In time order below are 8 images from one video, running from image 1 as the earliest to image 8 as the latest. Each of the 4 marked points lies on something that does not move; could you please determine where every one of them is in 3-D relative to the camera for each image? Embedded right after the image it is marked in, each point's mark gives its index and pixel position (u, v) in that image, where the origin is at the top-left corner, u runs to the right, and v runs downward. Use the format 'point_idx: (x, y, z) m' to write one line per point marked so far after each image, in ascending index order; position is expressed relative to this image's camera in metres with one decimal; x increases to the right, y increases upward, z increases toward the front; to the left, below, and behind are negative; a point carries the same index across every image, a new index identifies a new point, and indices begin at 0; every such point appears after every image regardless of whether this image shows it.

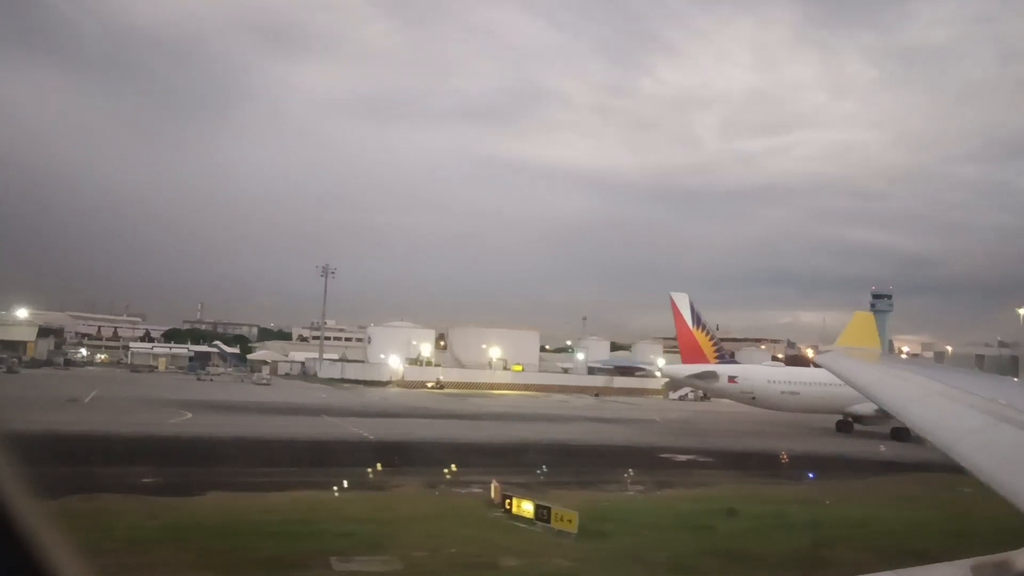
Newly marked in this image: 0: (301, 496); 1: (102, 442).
0: (-2.9, -3.2, +10.5) m
1: (-9.8, -3.5, +15.5) m
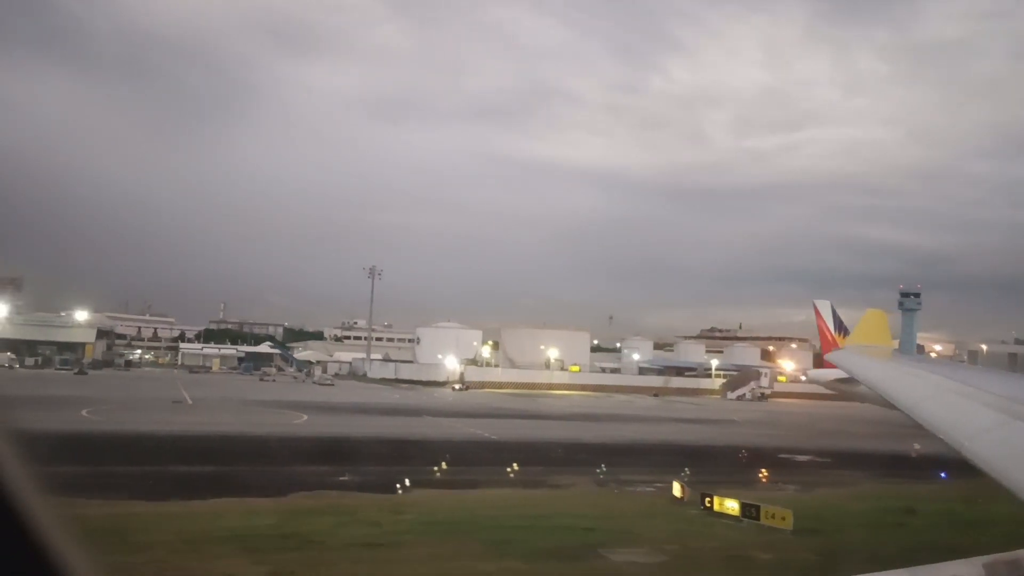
0: (+0.2, -3.3, +11.1) m
1: (-6.7, -3.6, +16.3) m
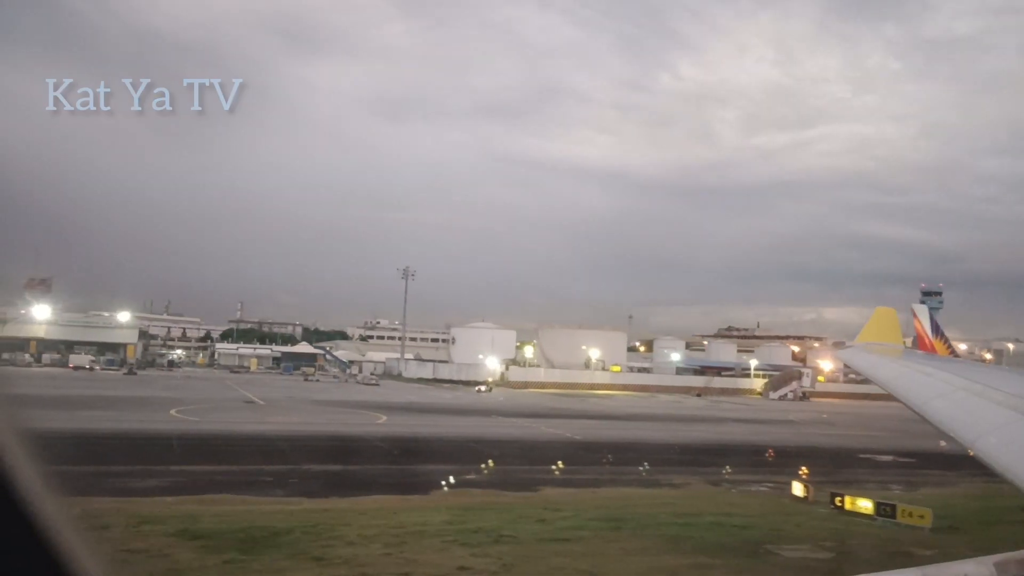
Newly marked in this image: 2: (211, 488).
0: (+2.3, -3.4, +11.5) m
1: (-4.4, -3.8, +16.8) m
2: (-4.7, -3.2, +11.2) m
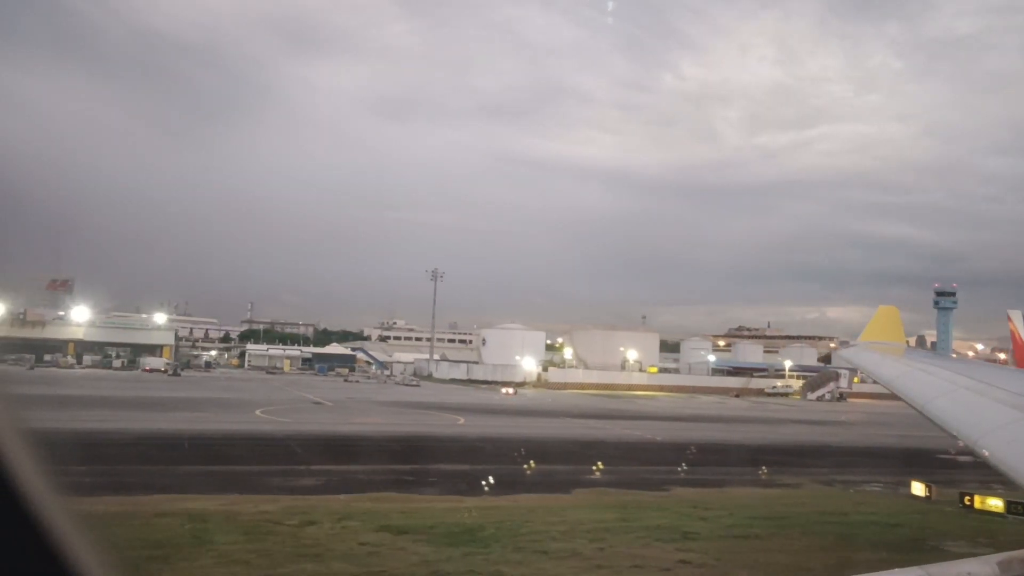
0: (+4.7, -3.6, +12.0) m
1: (-2.1, -3.9, +17.3) m
2: (-2.4, -3.4, +11.8) m
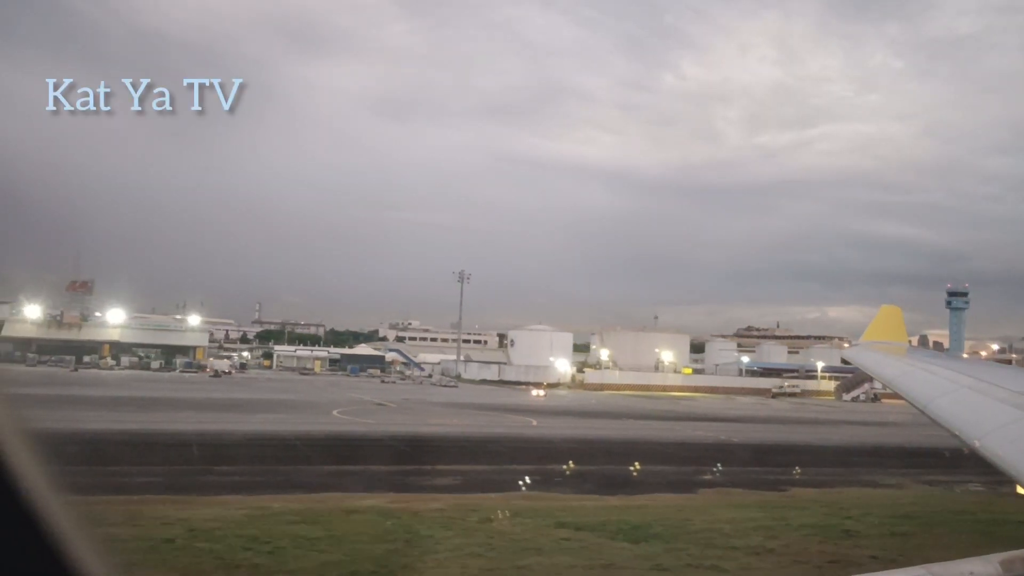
0: (+6.9, -3.7, +12.5) m
1: (+0.2, -4.0, +17.8) m
2: (-0.1, -3.5, +12.3) m
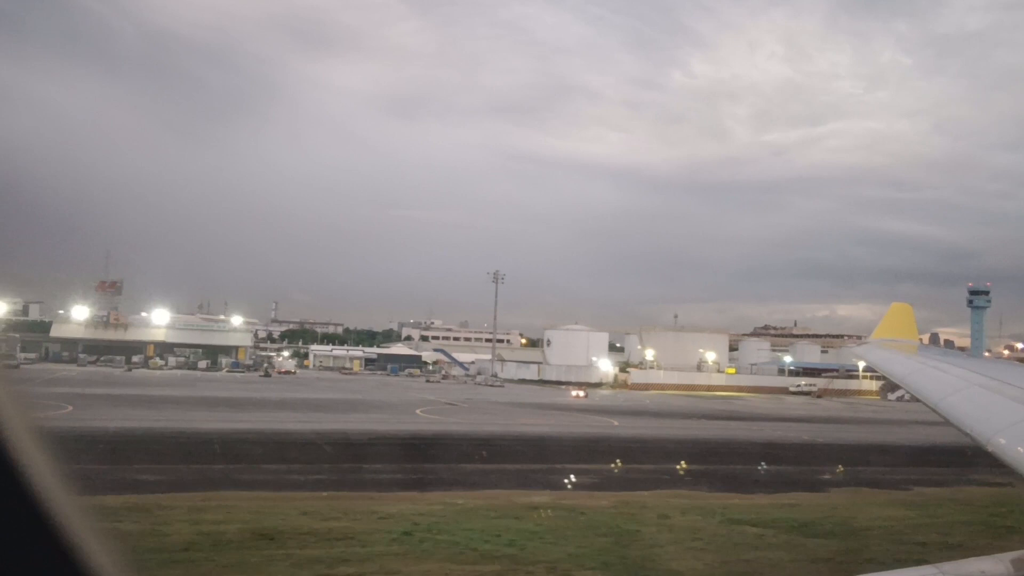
0: (+9.5, -3.8, +13.0) m
1: (+2.8, -4.1, +18.4) m
2: (+2.4, -3.6, +12.8) m
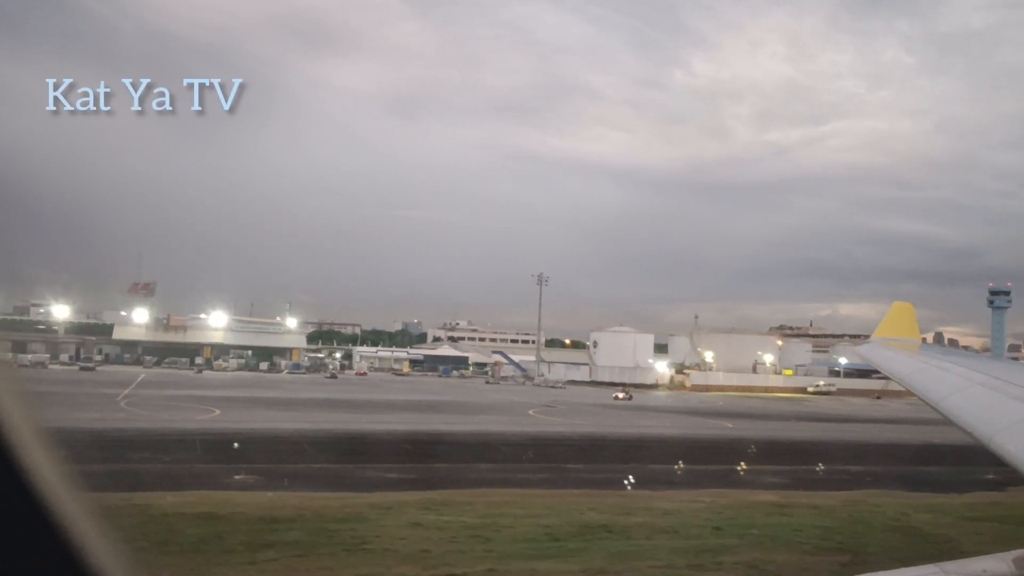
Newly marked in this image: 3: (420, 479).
0: (+13.4, -4.0, +13.8) m
1: (+6.8, -4.4, +19.2) m
2: (+6.3, -3.9, +13.6) m
3: (-1.7, -3.4, +12.4) m
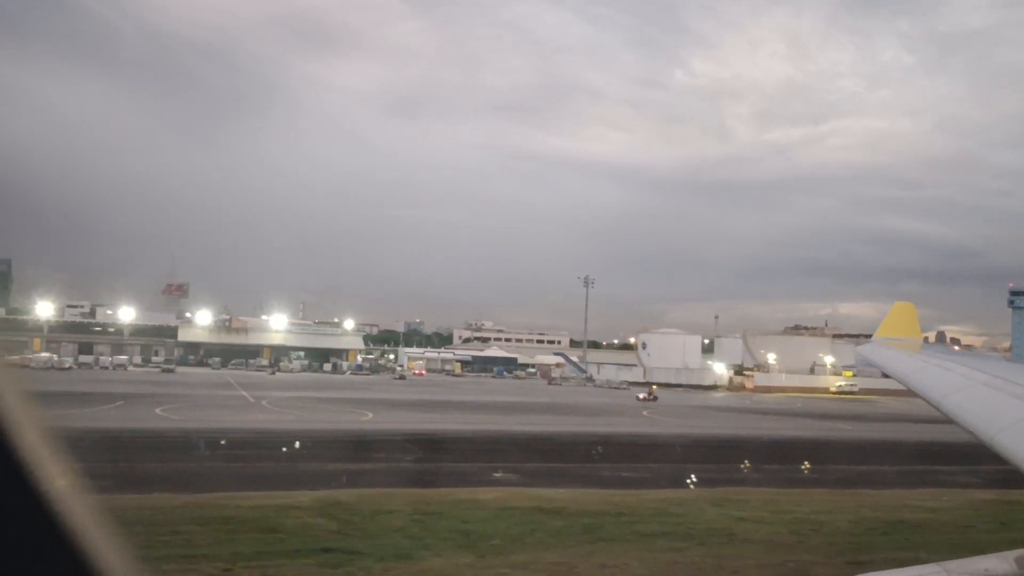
0: (+17.8, -4.3, +14.7) m
1: (+11.1, -4.6, +20.1) m
2: (+10.7, -4.1, +14.5) m
3: (+2.7, -3.6, +13.3) m
